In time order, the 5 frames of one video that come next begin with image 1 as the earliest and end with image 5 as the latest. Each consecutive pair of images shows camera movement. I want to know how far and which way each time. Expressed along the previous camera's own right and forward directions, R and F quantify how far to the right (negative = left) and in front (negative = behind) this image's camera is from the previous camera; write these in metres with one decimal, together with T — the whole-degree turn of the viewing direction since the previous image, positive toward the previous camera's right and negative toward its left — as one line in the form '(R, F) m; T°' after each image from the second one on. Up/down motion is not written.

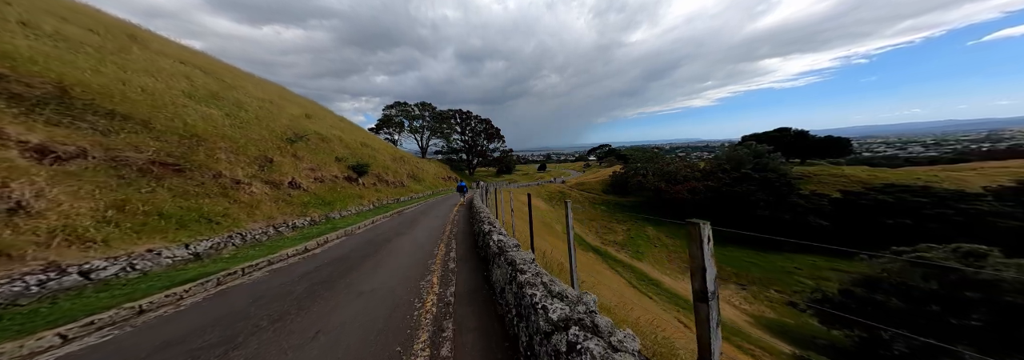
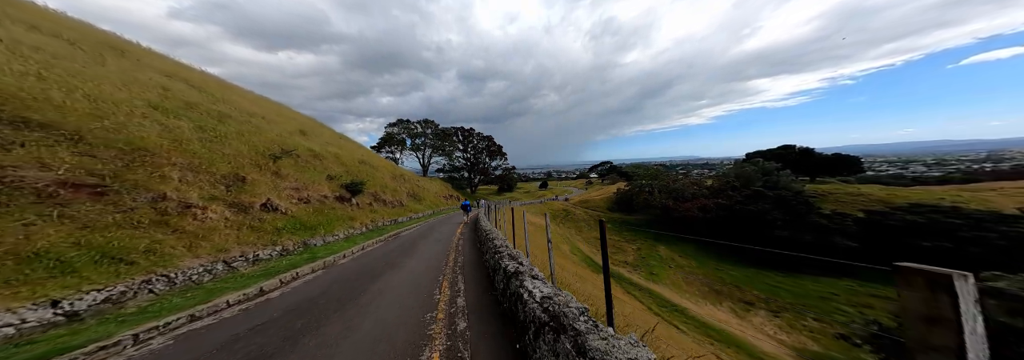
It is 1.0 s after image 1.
(-0.2, +1.3) m; 0°
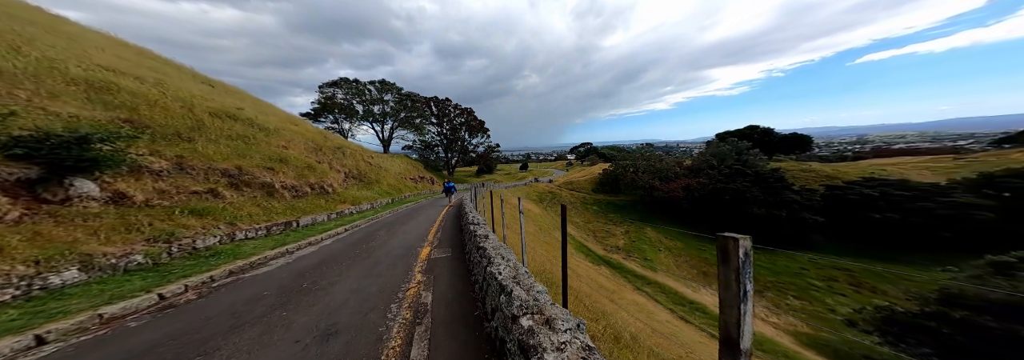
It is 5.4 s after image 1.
(-0.6, +8.3) m; +3°
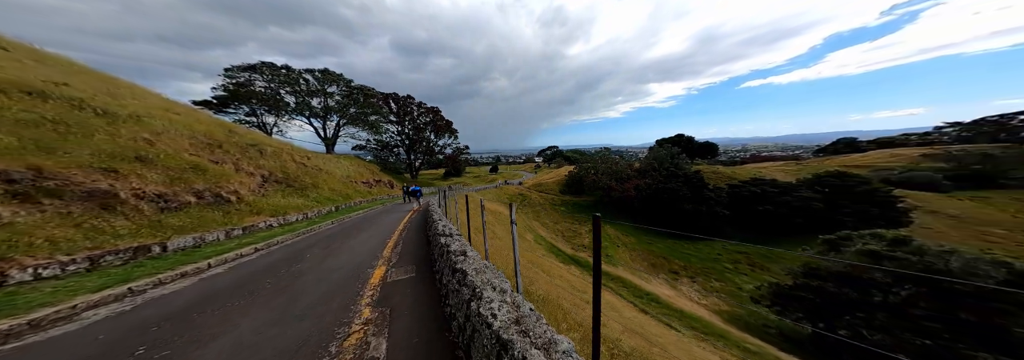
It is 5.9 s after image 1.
(+0.5, +2.0) m; +5°
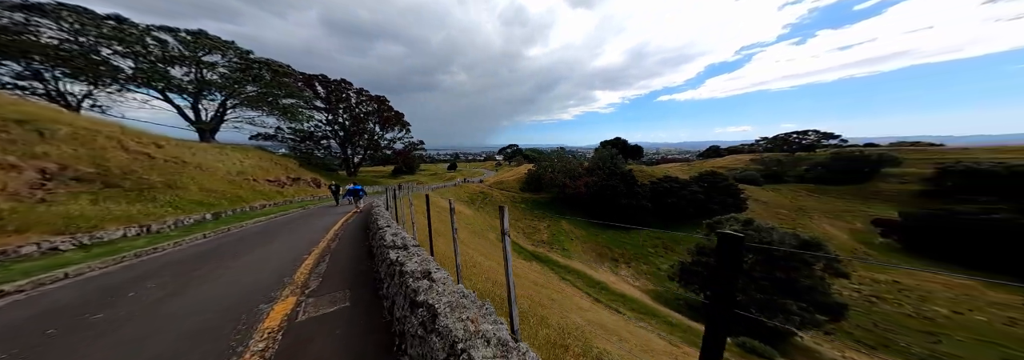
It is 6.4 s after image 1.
(+1.3, +2.7) m; +7°
